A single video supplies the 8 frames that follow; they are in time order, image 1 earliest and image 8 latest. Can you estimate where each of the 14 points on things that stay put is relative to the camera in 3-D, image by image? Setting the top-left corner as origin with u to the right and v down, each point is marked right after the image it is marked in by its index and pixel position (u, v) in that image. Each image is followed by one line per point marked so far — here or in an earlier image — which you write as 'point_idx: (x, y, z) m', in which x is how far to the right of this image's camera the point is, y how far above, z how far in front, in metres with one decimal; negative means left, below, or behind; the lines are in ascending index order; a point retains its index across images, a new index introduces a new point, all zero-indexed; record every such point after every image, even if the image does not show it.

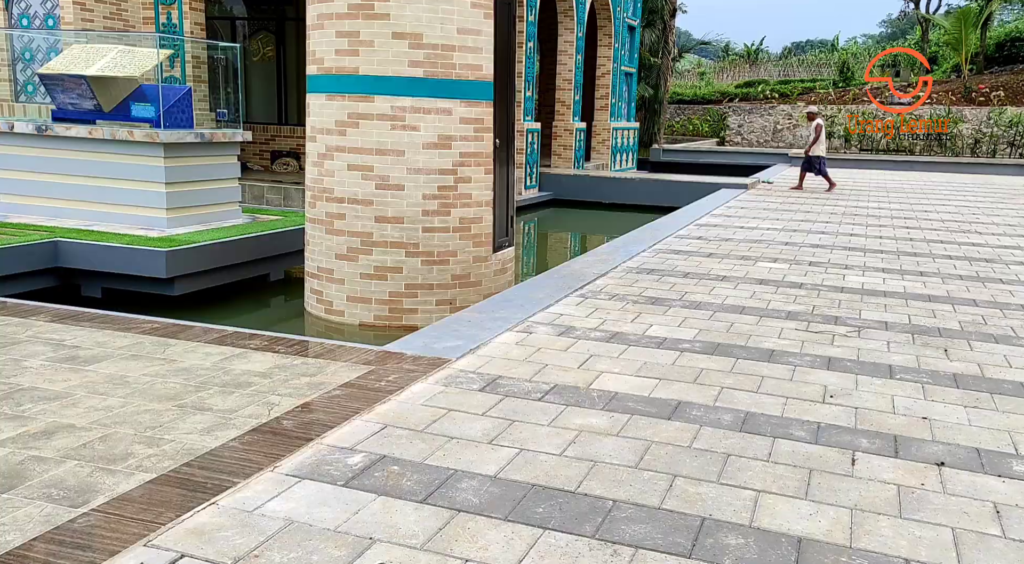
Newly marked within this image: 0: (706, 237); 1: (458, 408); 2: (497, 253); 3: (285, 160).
0: (+1.6, +0.4, +7.8) m
1: (-0.2, -0.5, +3.4) m
2: (-0.1, +0.2, +7.2) m
3: (-3.7, +2.0, +15.1) m
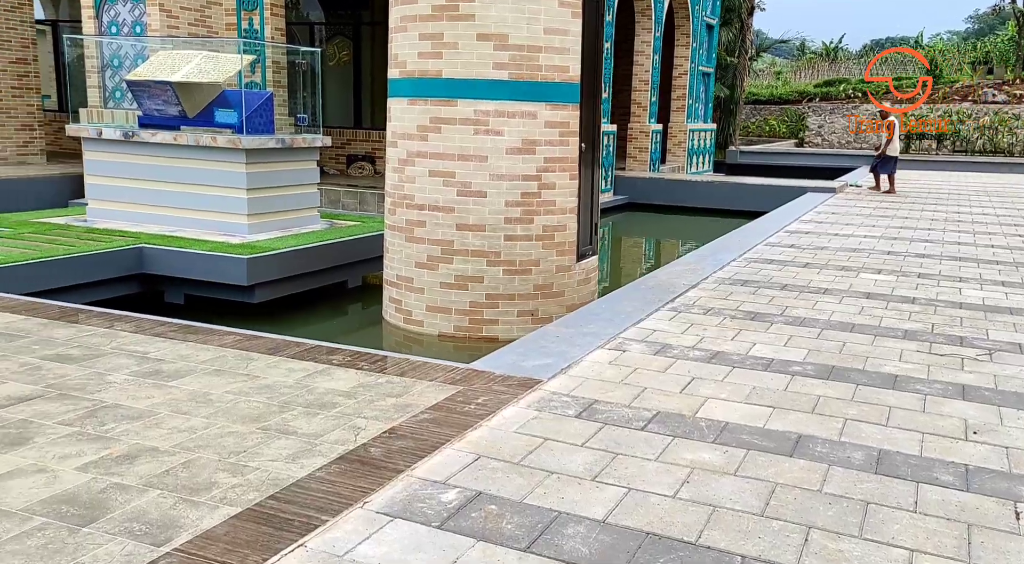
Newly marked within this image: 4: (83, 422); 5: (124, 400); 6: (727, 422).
0: (+2.3, +0.3, +7.4) m
1: (+0.1, -0.5, +3.1) m
2: (+0.5, +0.1, +7.0) m
3: (-2.5, +1.9, +15.1) m
4: (-1.6, -0.5, +3.5) m
5: (-1.6, -0.5, +3.8) m
6: (+0.7, -0.5, +3.2) m
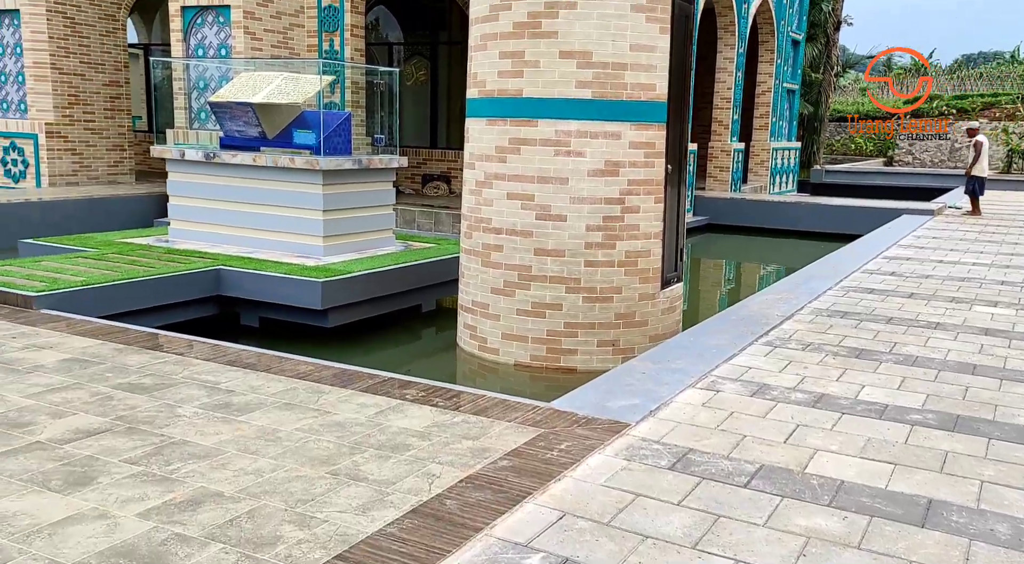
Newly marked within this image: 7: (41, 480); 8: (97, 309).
0: (+2.9, +0.1, +7.0) m
1: (+0.4, -0.6, +2.9) m
2: (+1.1, -0.1, +6.6) m
3: (-1.3, +1.6, +15.0) m
4: (-1.3, -0.6, +3.3) m
5: (-1.2, -0.6, +3.7) m
6: (+1.0, -0.6, +2.8) m
7: (-1.6, -0.7, +3.1) m
8: (-3.1, -0.2, +7.0) m
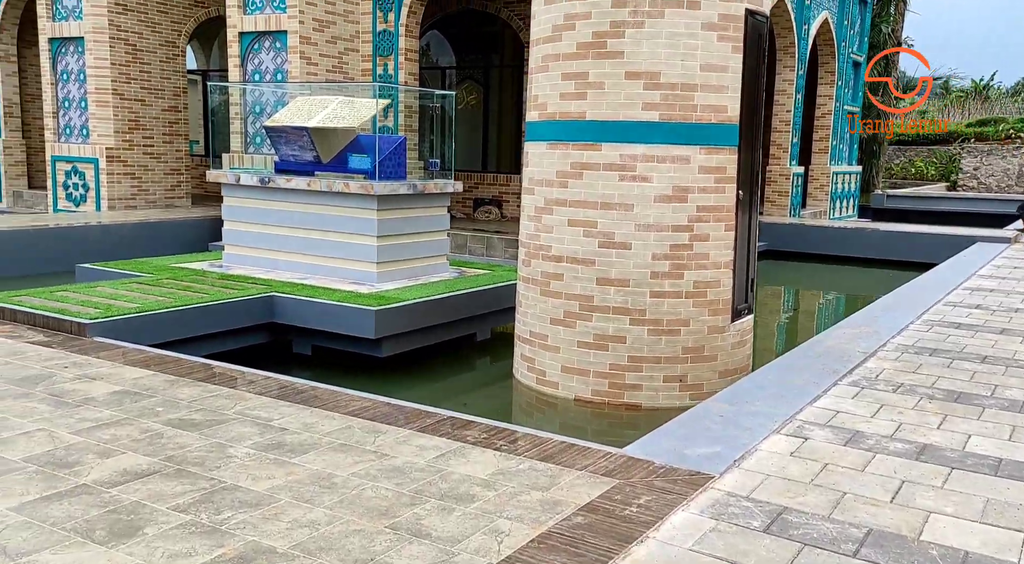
0: (+3.3, -0.2, +6.6) m
1: (+0.6, -0.8, +2.6) m
2: (+1.5, -0.3, +6.3) m
3: (-0.4, +1.2, +14.8) m
4: (-1.0, -0.8, +3.1) m
5: (-1.0, -0.7, +3.4) m
6: (+1.2, -0.7, +2.5) m
7: (-1.3, -0.8, +2.9) m
8: (-2.7, -0.4, +6.9) m
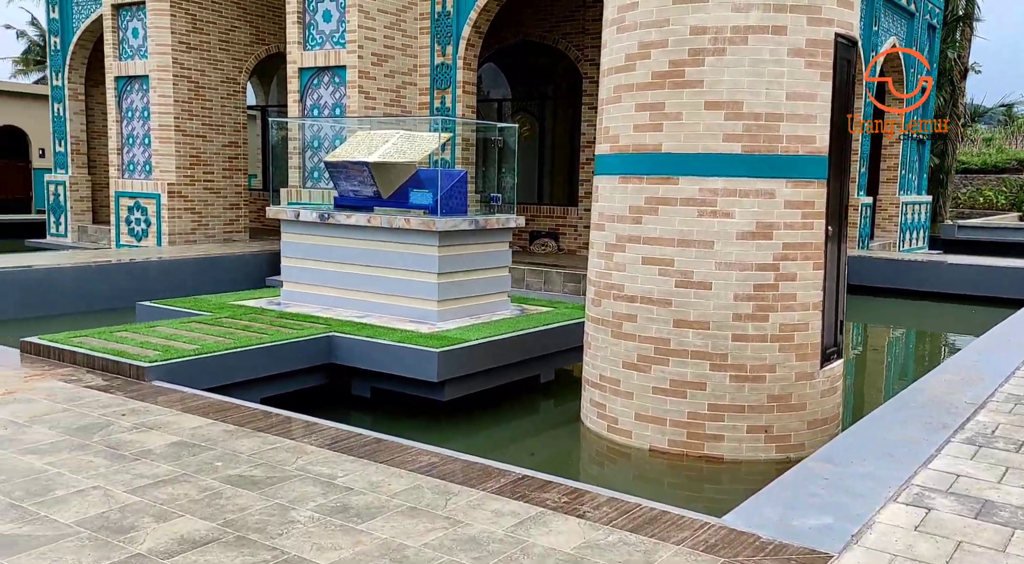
0: (+3.8, -0.4, +6.1) m
1: (+0.9, -0.9, +2.2) m
2: (+2.0, -0.5, +5.9) m
3: (+0.5, +0.6, +14.5) m
4: (-0.8, -0.9, +2.8) m
5: (-0.7, -0.9, +3.2) m
6: (+1.5, -0.9, +2.1) m
7: (-1.1, -0.9, +2.7) m
8: (-2.2, -0.7, +6.7) m
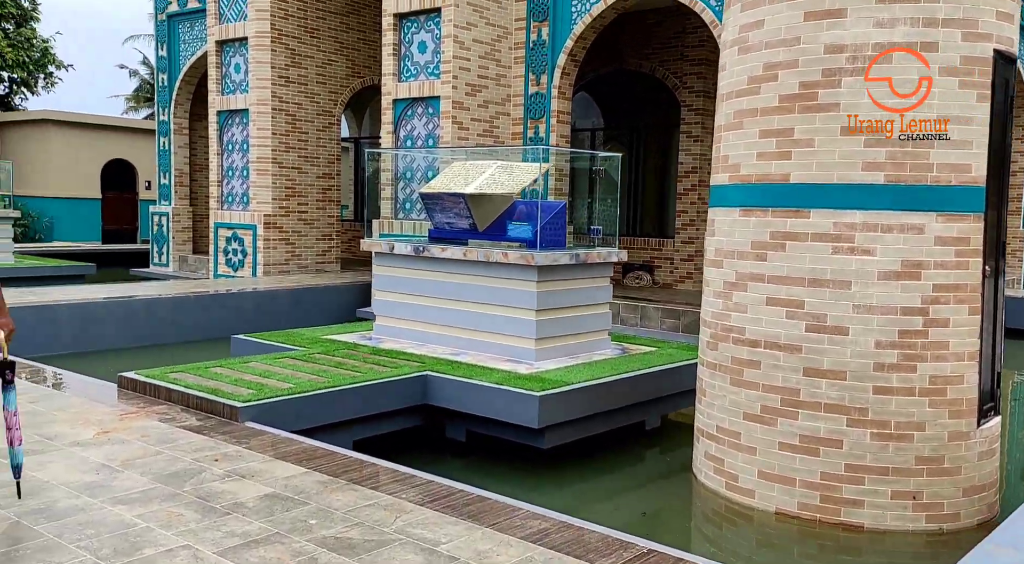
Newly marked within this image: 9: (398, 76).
0: (+4.4, -0.7, +5.2) m
1: (+1.2, -1.0, +1.6) m
2: (+2.6, -0.8, +5.2) m
3: (+2.0, +0.1, +14.0) m
4: (-0.4, -1.1, +2.4) m
5: (-0.3, -1.1, +2.8) m
6: (+1.7, -1.0, +1.5) m
7: (-0.7, -1.1, +2.3) m
8: (-1.4, -1.0, +6.4) m
9: (-1.6, +2.8, +12.7) m
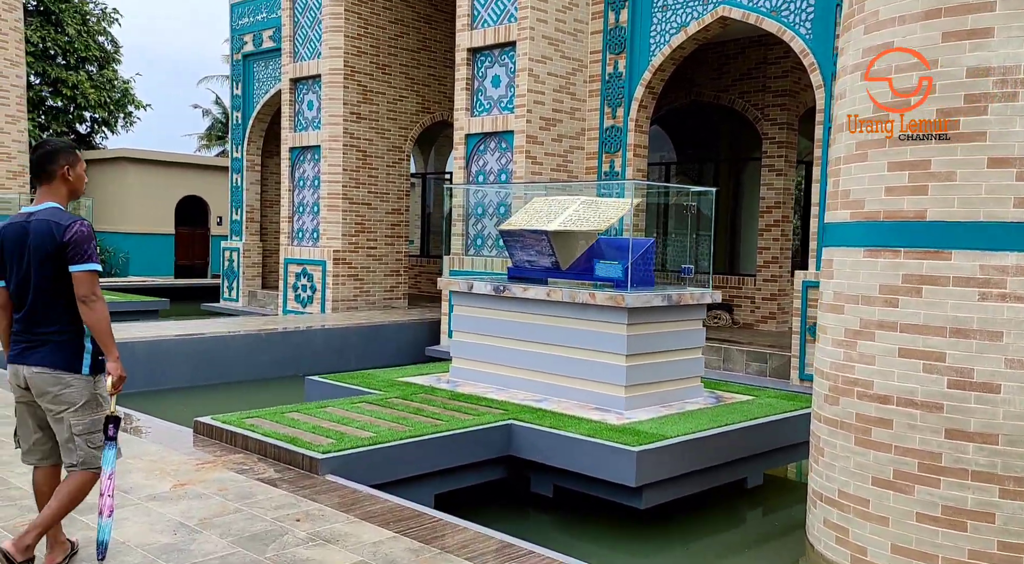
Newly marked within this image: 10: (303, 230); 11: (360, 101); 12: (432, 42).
0: (+5.0, -1.0, +4.5) m
1: (+1.5, -1.1, +1.1) m
2: (+3.1, -1.0, +4.6) m
3: (+3.1, -0.5, +13.4) m
4: (-0.1, -1.2, +2.0) m
5: (+0.1, -1.2, +2.3) m
6: (+2.0, -1.1, +0.9) m
7: (-0.4, -1.2, +1.9) m
8: (-0.8, -1.2, +6.0) m
9: (-0.5, +2.3, +12.4) m
10: (-3.2, +0.8, +14.2) m
11: (-2.2, +2.7, +13.7) m
12: (-1.3, +3.8, +14.8) m
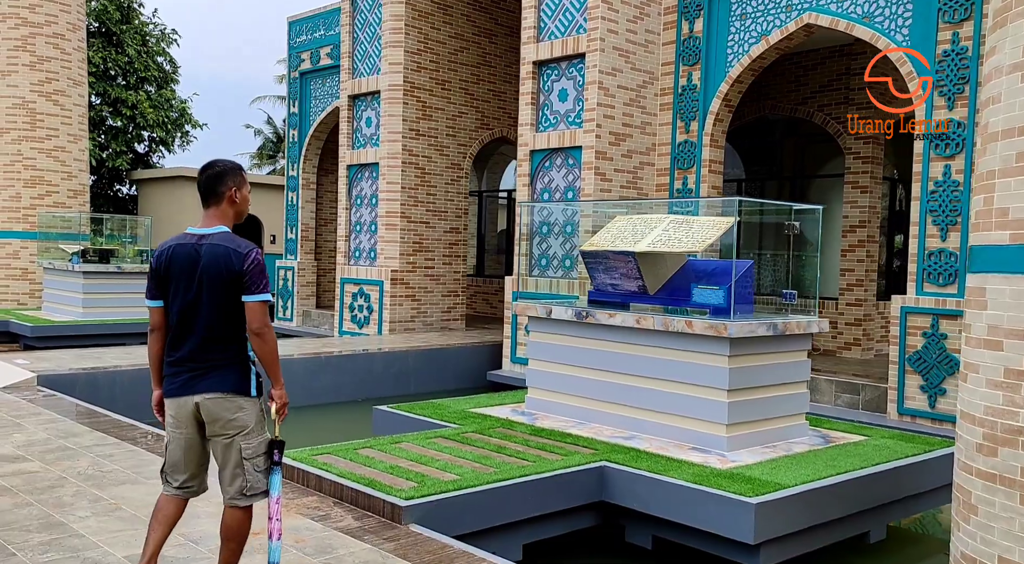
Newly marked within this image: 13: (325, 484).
0: (+5.5, -1.1, +3.6) m
1: (+1.8, -1.2, +0.4) m
2: (+3.6, -1.2, +3.8) m
3: (+4.0, -0.8, +12.6) m
4: (+0.3, -1.3, +1.4) m
5: (+0.5, -1.3, +1.7) m
6: (+2.4, -1.2, +0.2) m
7: (0.0, -1.3, +1.3) m
8: (-0.3, -1.4, +5.4) m
9: (+0.4, +2.0, +11.9) m
10: (-2.2, +0.5, +13.7) m
11: (-1.2, +2.4, +13.2) m
12: (-0.2, +3.5, +14.3) m
13: (-1.2, -1.3, +5.8) m
